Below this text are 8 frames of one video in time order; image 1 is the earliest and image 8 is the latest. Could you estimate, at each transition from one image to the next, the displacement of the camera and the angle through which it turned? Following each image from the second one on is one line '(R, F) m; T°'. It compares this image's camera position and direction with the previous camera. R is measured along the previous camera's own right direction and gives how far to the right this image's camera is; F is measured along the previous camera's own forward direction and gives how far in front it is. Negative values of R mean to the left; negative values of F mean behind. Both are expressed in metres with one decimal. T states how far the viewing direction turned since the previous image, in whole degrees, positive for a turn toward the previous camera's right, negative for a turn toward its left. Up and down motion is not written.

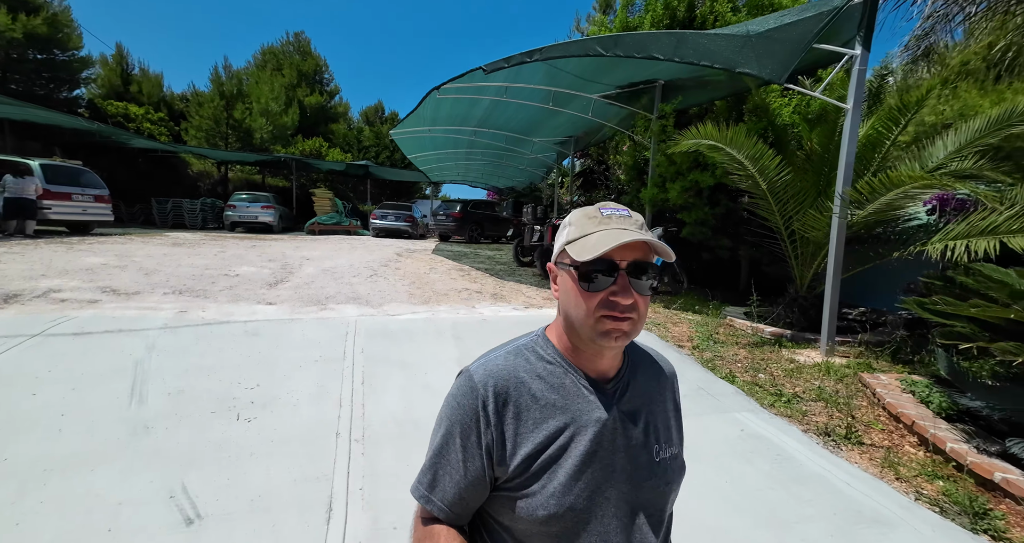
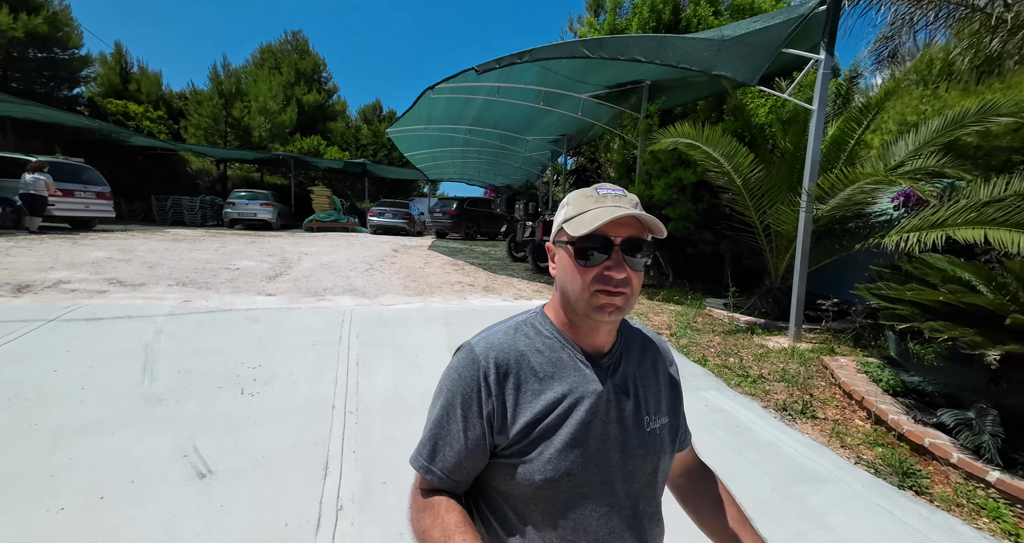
(+0.1, -0.3) m; 0°
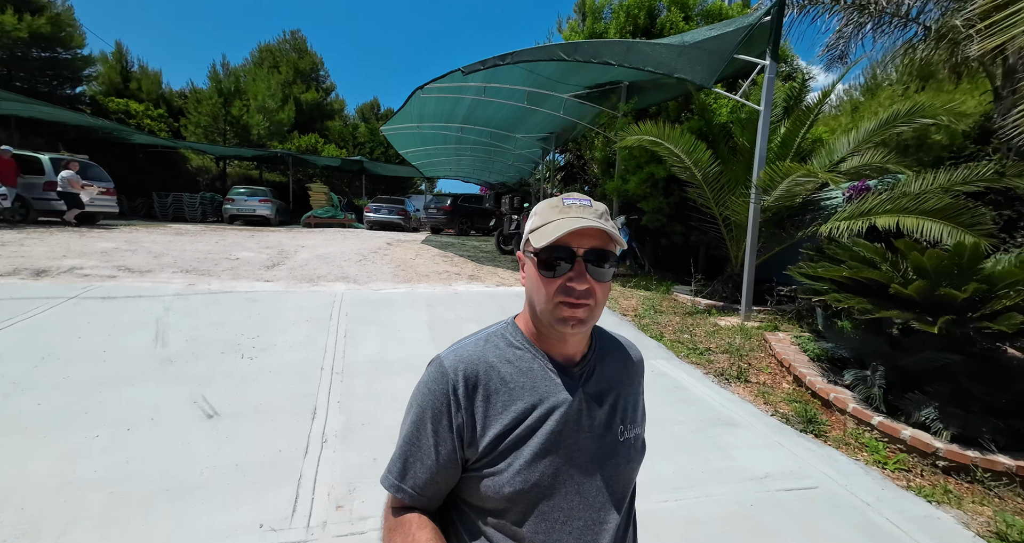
(+0.3, -0.4) m; 0°
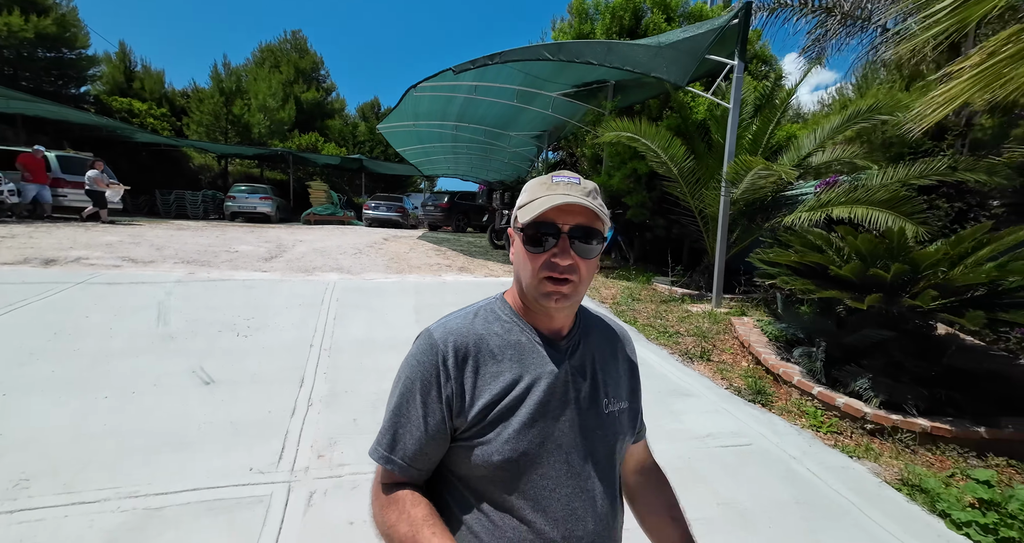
(+0.2, -0.3) m; 0°
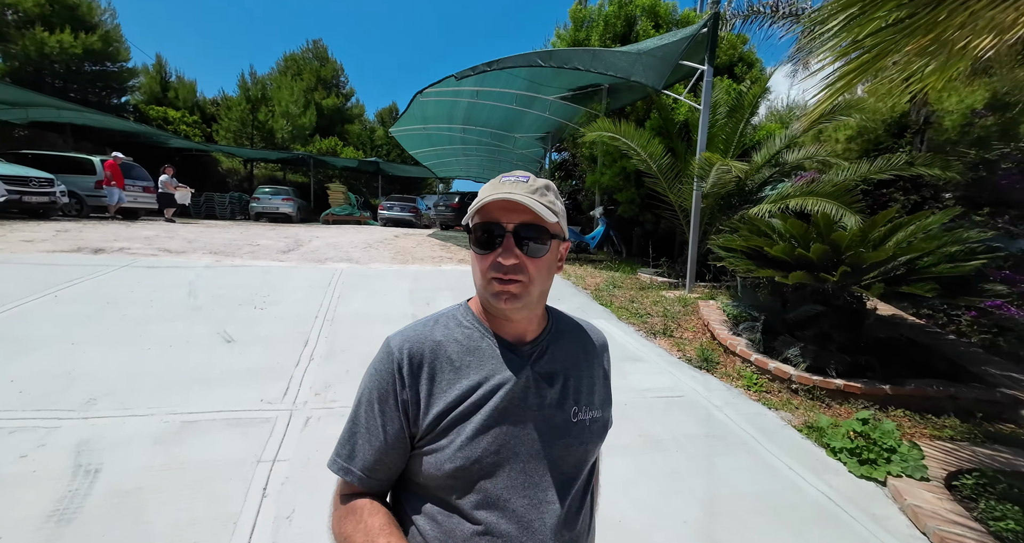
(+0.4, -0.5) m; -2°
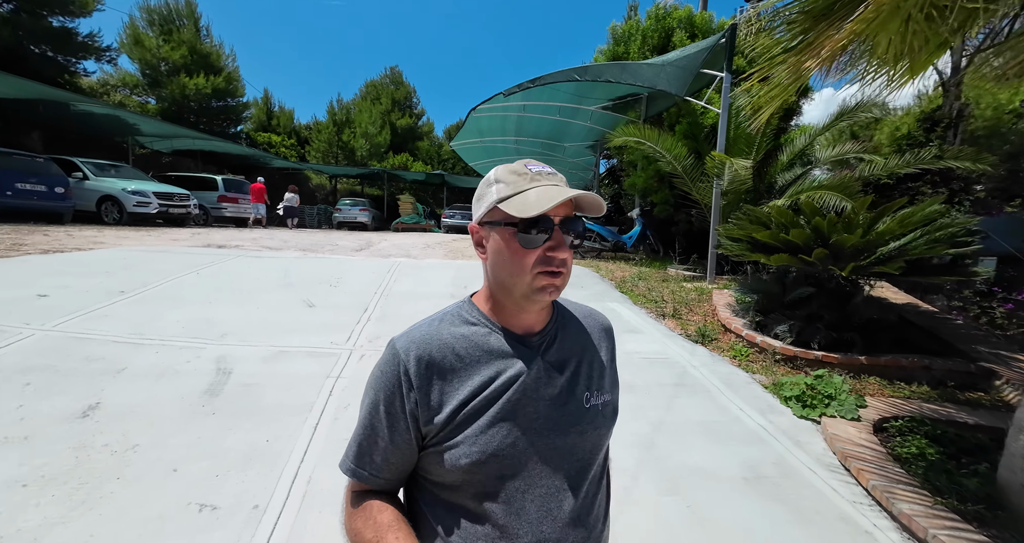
(+0.5, -0.7) m; -9°
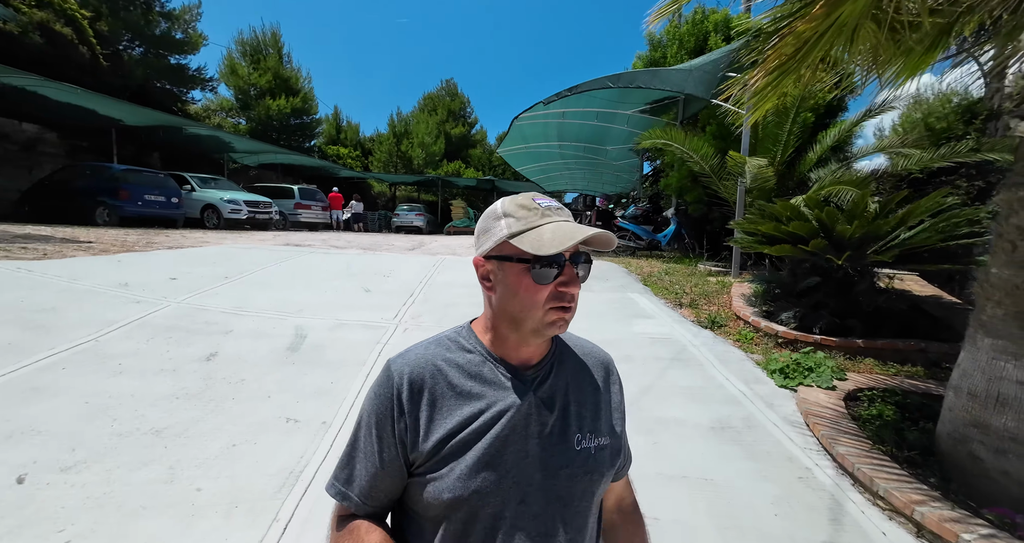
(+0.3, -0.6) m; -8°
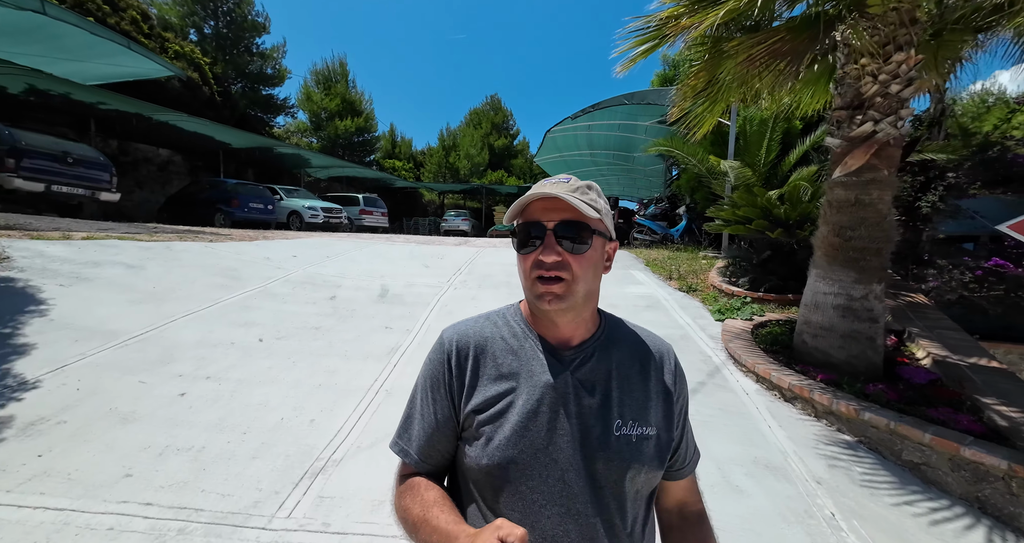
(+0.3, -1.5) m; -6°
